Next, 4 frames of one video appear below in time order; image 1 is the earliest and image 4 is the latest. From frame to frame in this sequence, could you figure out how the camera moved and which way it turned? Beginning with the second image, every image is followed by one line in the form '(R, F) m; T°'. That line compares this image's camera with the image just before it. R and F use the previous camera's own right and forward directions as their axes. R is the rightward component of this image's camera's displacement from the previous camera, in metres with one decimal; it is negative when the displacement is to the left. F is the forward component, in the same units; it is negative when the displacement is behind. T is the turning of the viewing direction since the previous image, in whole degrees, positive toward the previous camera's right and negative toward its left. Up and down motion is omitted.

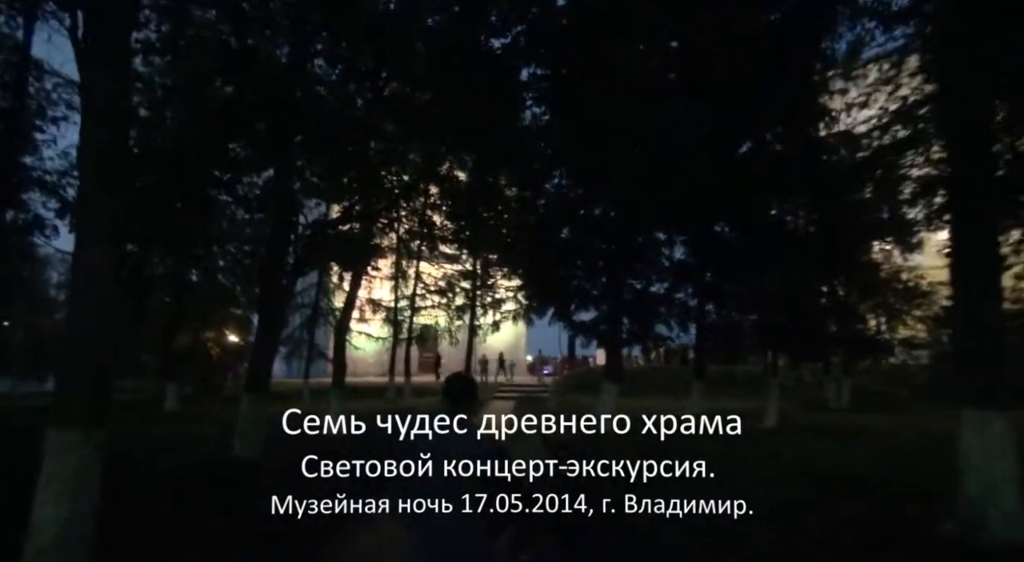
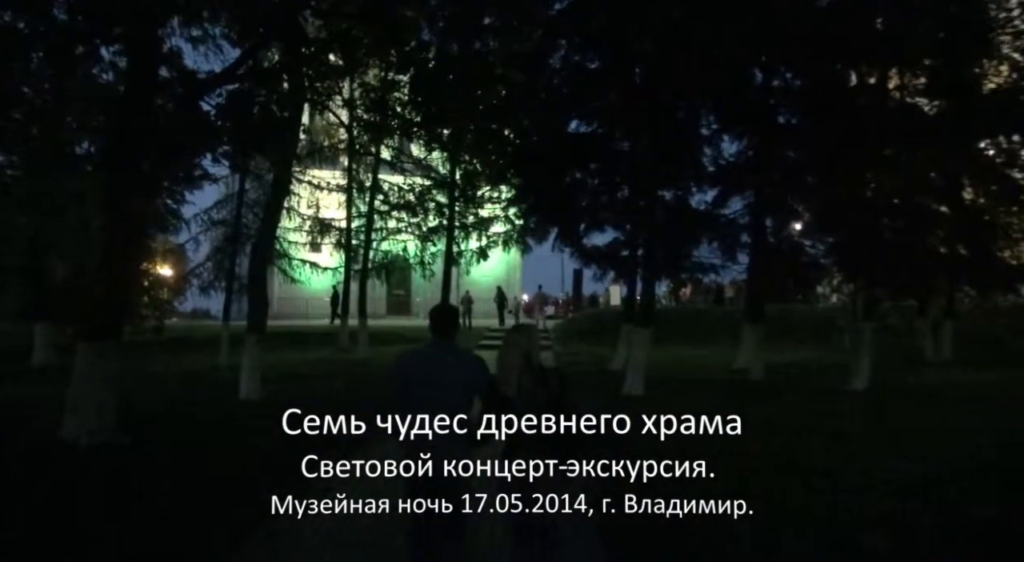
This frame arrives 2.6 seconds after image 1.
(0.0, +2.1) m; +1°
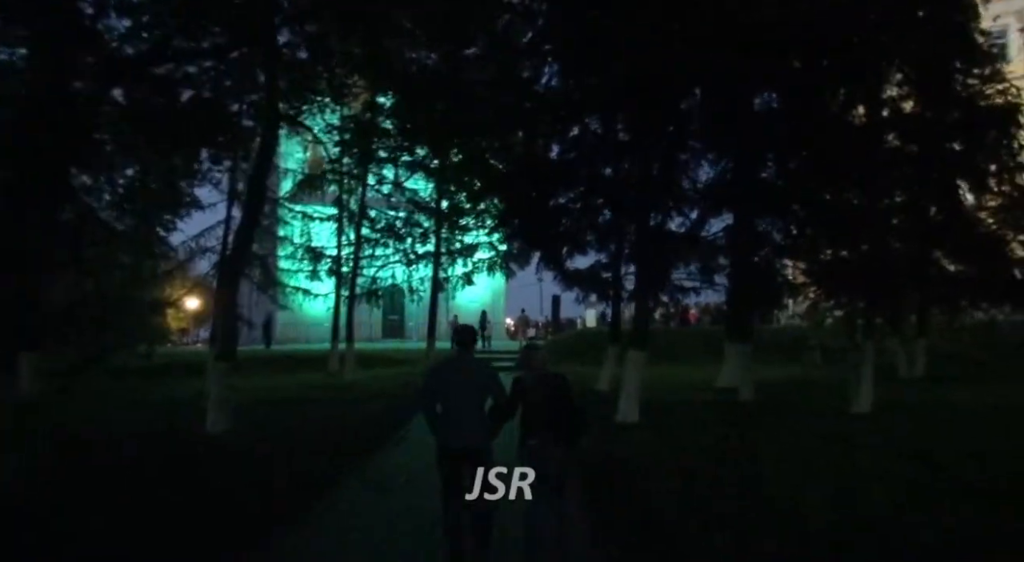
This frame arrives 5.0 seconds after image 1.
(0.0, -0.1) m; +1°
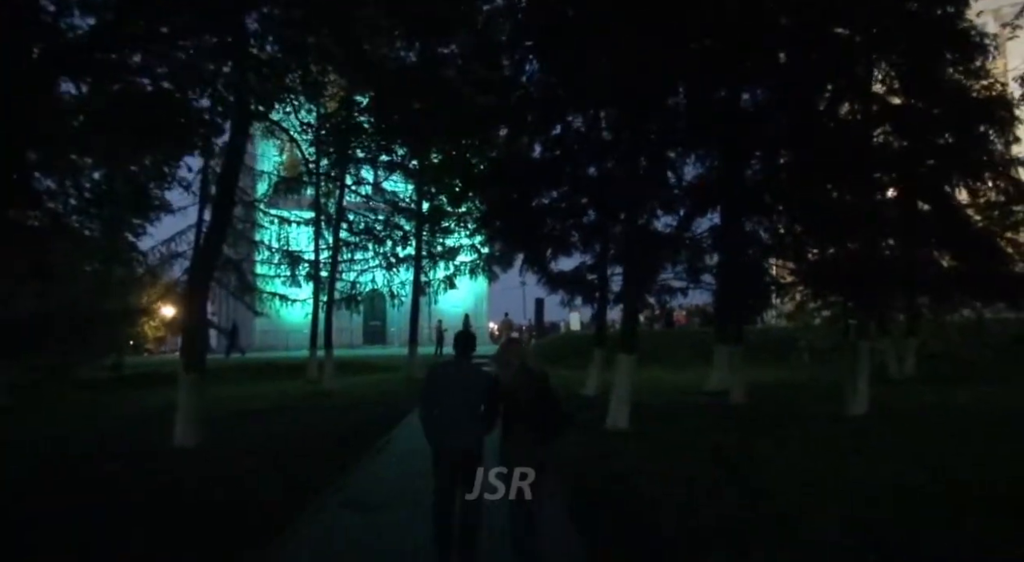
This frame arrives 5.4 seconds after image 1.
(0.0, +0.2) m; +2°
